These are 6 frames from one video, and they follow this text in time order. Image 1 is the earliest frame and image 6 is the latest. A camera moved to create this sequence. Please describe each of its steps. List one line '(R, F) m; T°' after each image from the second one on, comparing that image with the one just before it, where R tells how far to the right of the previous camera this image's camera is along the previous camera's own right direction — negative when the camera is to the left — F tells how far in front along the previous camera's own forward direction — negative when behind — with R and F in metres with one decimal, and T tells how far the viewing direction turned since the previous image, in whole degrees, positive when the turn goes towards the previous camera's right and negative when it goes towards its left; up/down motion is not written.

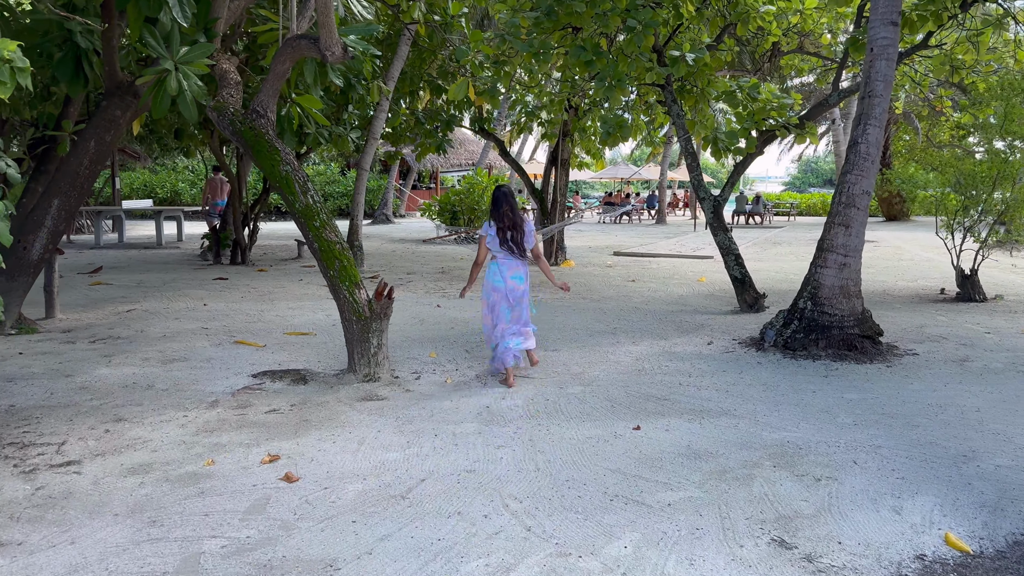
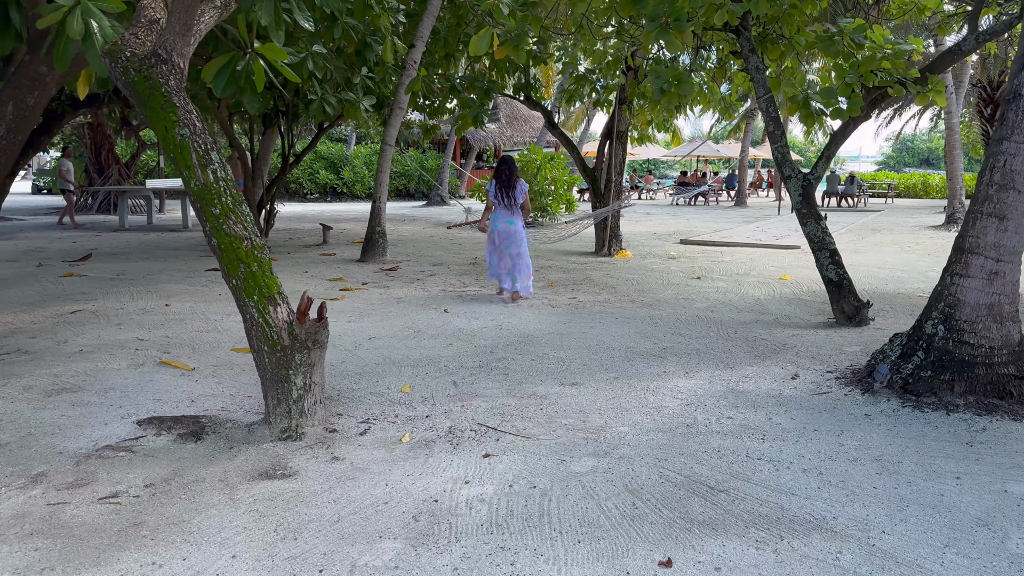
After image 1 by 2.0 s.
(+0.3, +1.5) m; -5°
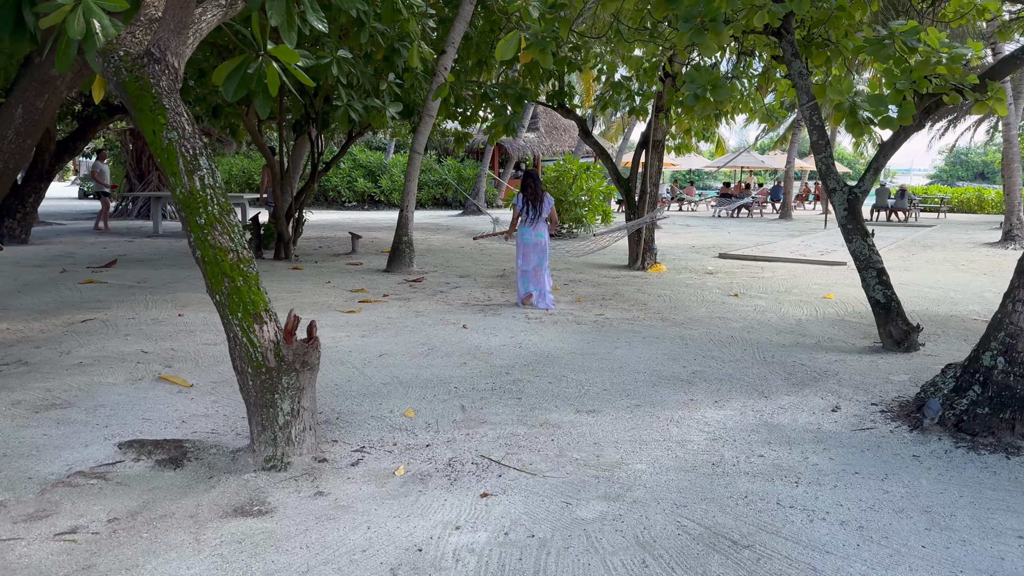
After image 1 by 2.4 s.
(+0.1, +0.3) m; -3°
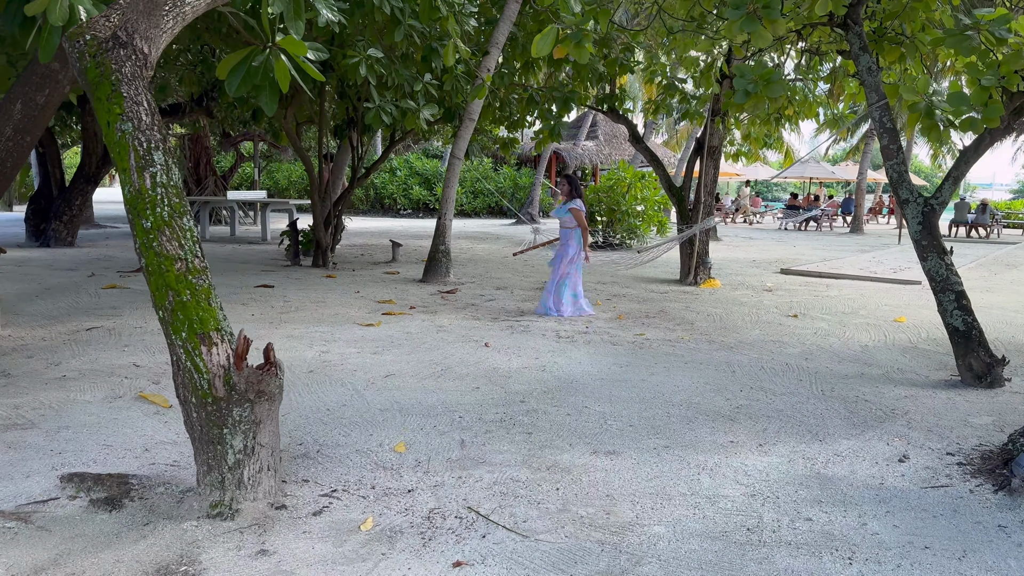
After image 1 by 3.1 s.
(+0.2, +0.5) m; -4°
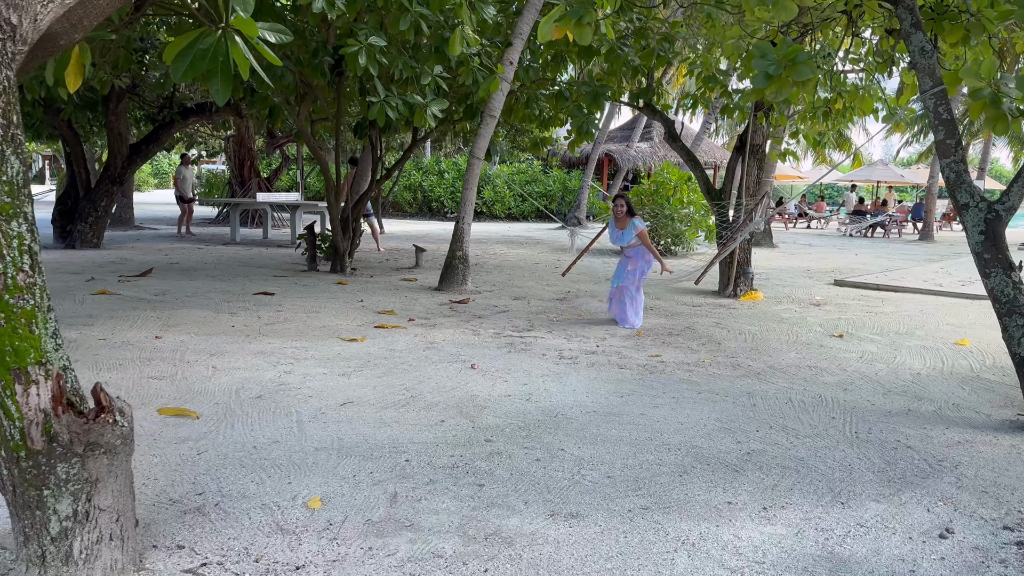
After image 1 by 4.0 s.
(+0.4, +0.6) m; -4°
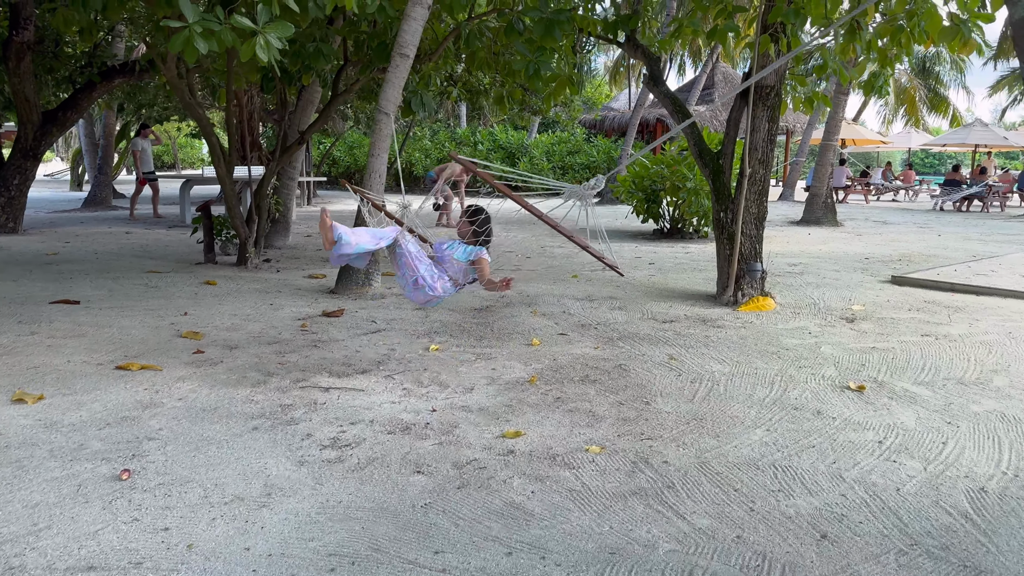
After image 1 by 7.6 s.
(+1.1, +2.1) m; -6°
